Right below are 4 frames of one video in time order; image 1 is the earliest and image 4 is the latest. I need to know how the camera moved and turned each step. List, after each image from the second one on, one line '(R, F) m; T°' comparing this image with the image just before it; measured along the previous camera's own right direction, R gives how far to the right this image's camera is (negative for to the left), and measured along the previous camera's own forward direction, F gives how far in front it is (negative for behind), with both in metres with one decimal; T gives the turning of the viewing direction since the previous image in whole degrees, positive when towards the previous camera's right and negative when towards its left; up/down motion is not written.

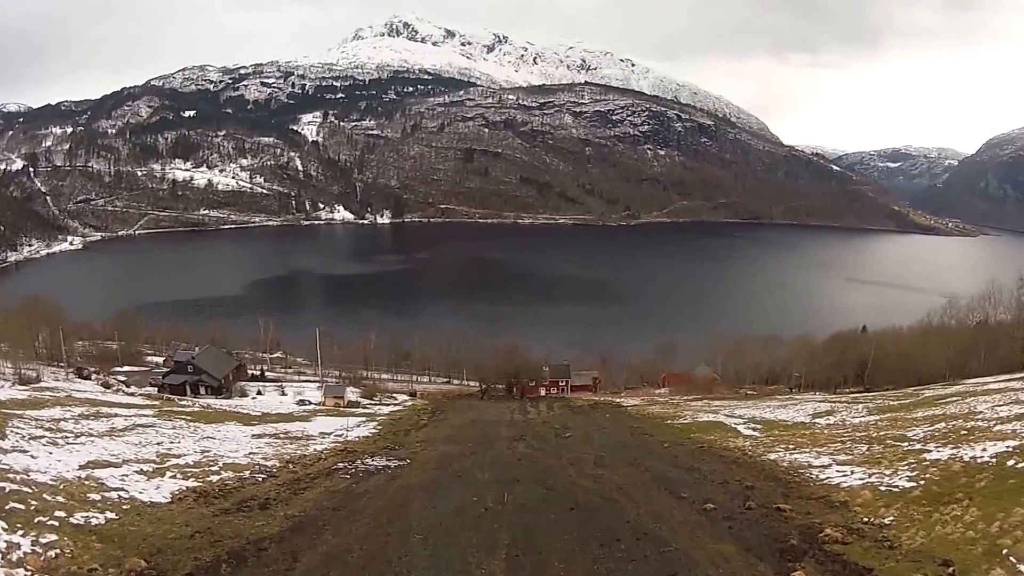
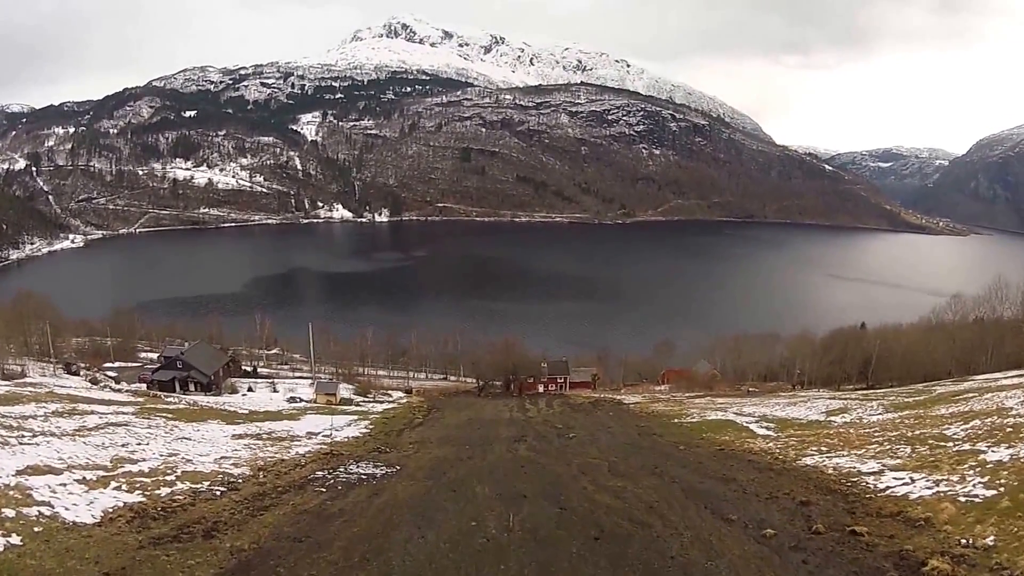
(-0.2, +2.5) m; 0°
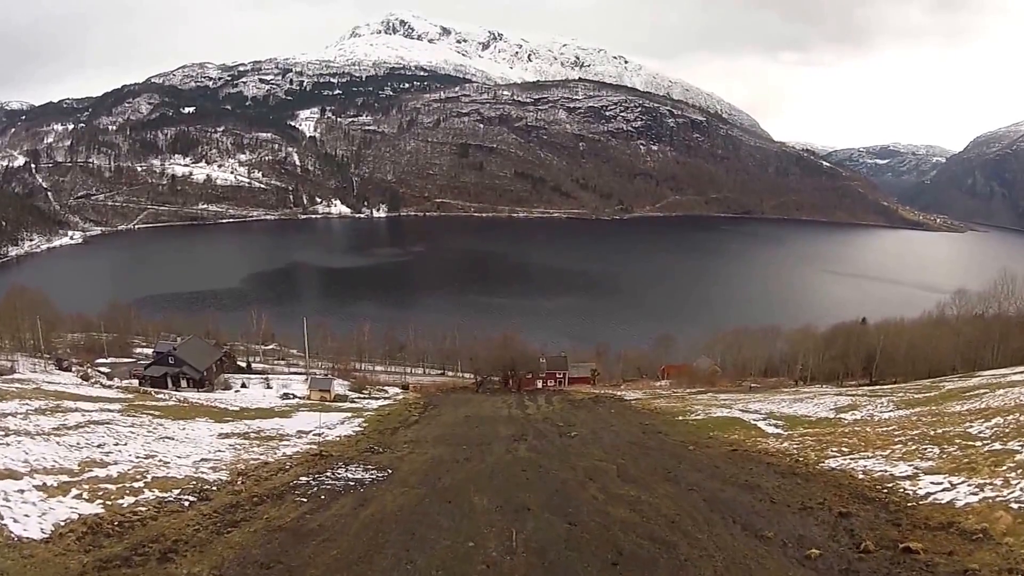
(-0.1, +1.4) m; 0°
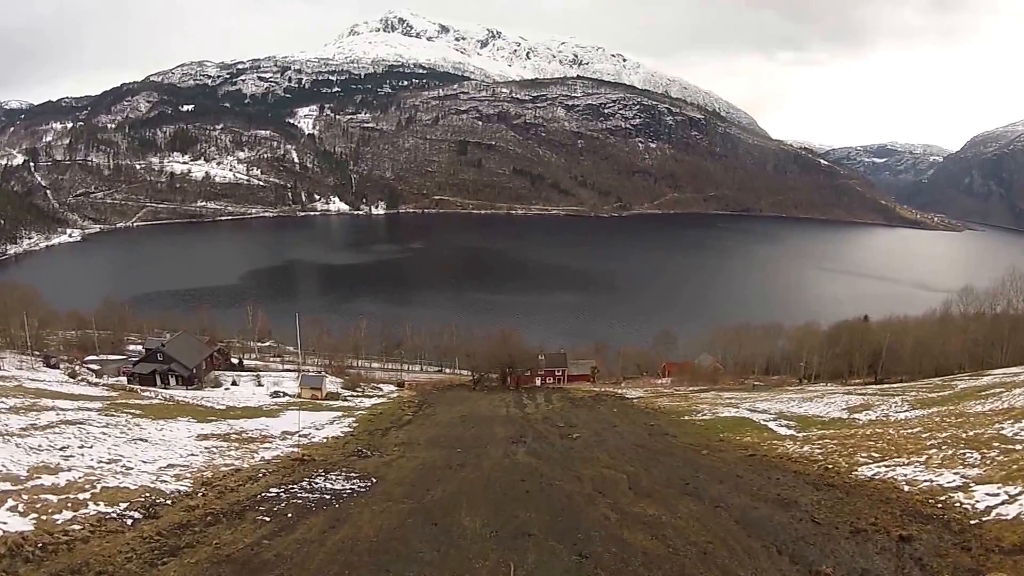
(0.0, +1.9) m; 0°
